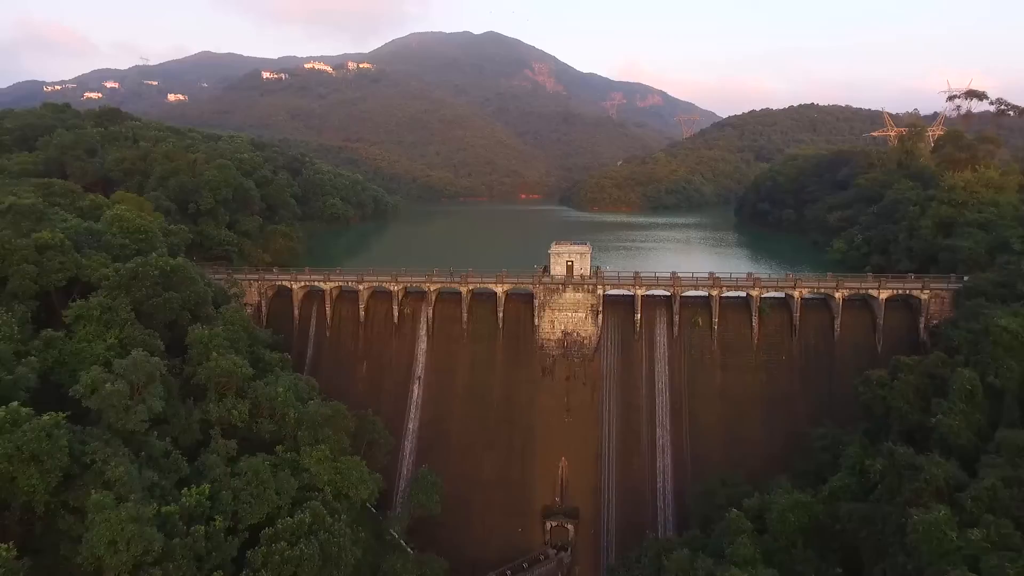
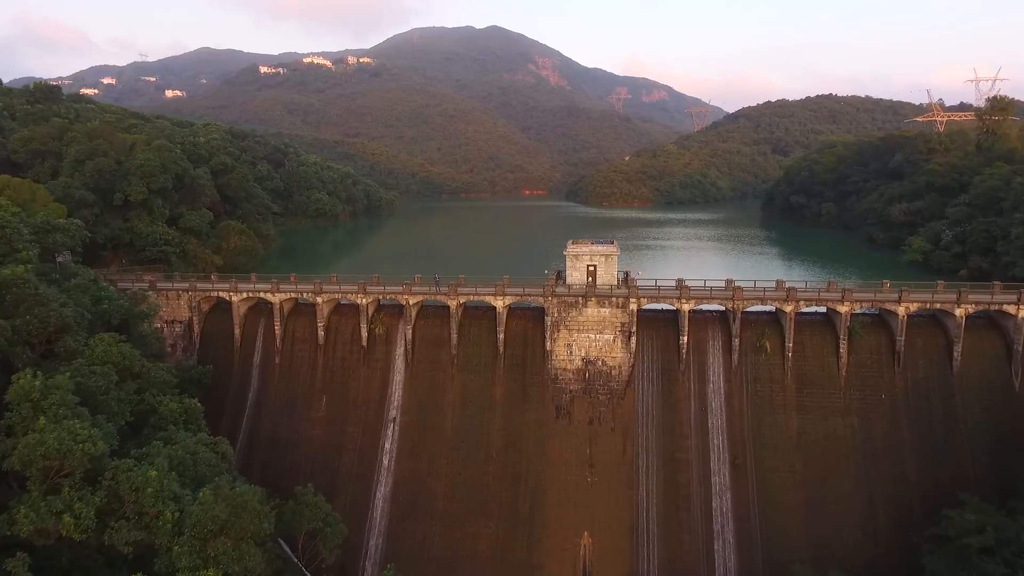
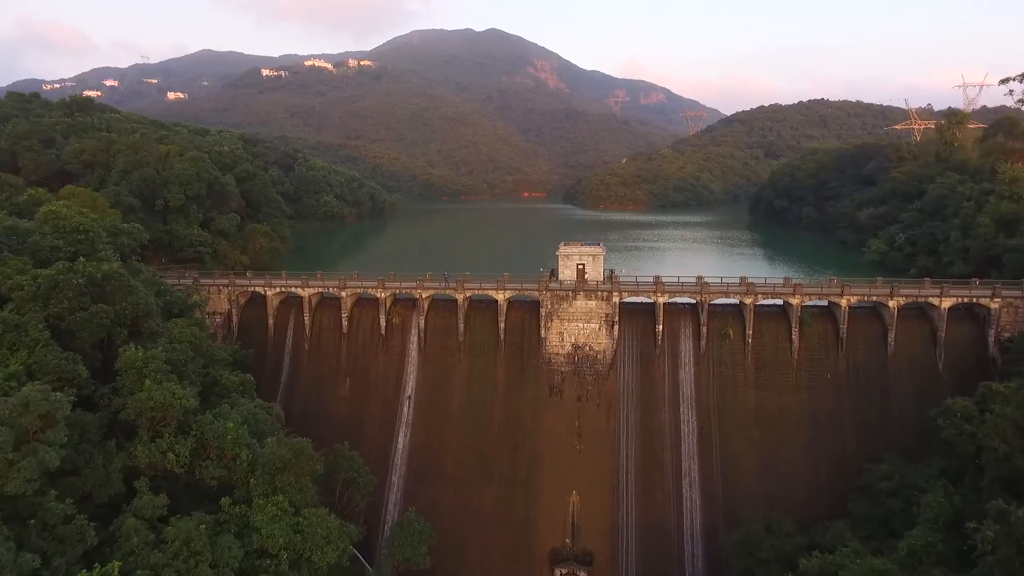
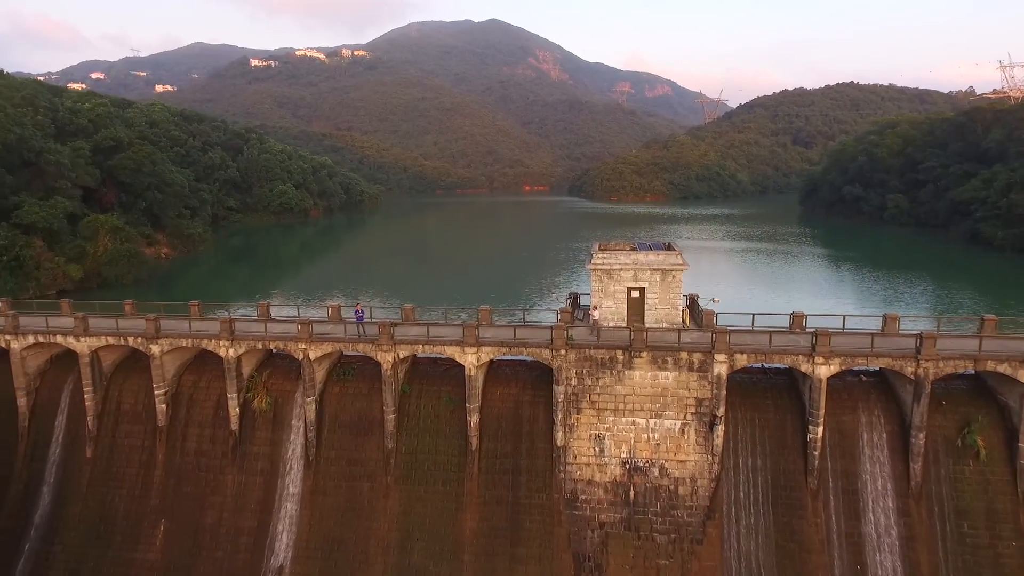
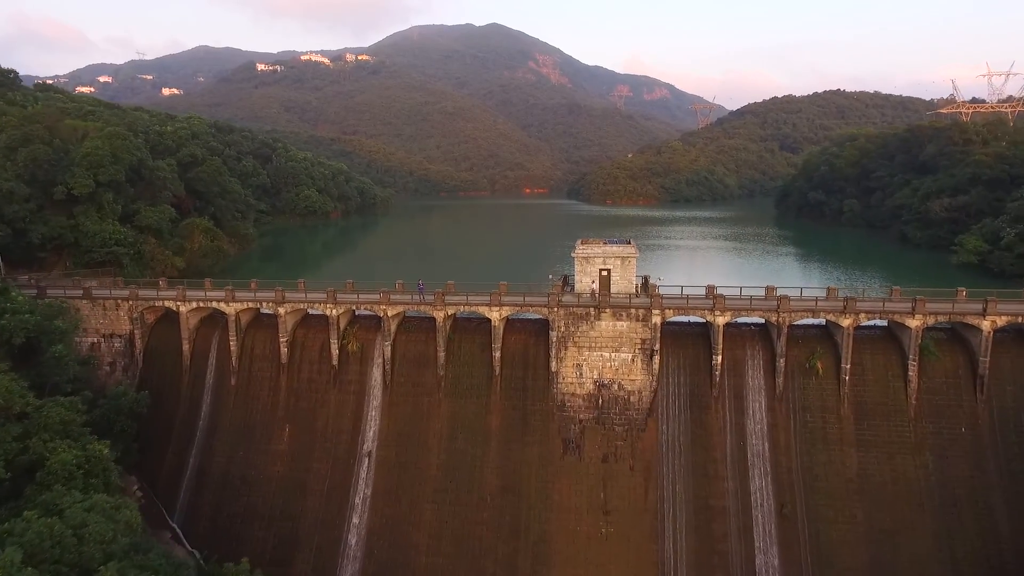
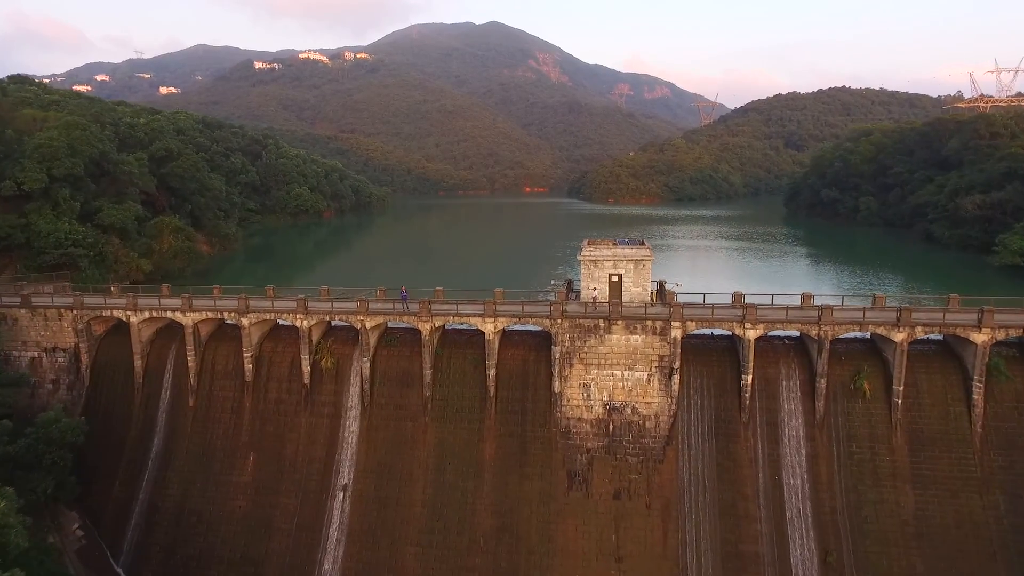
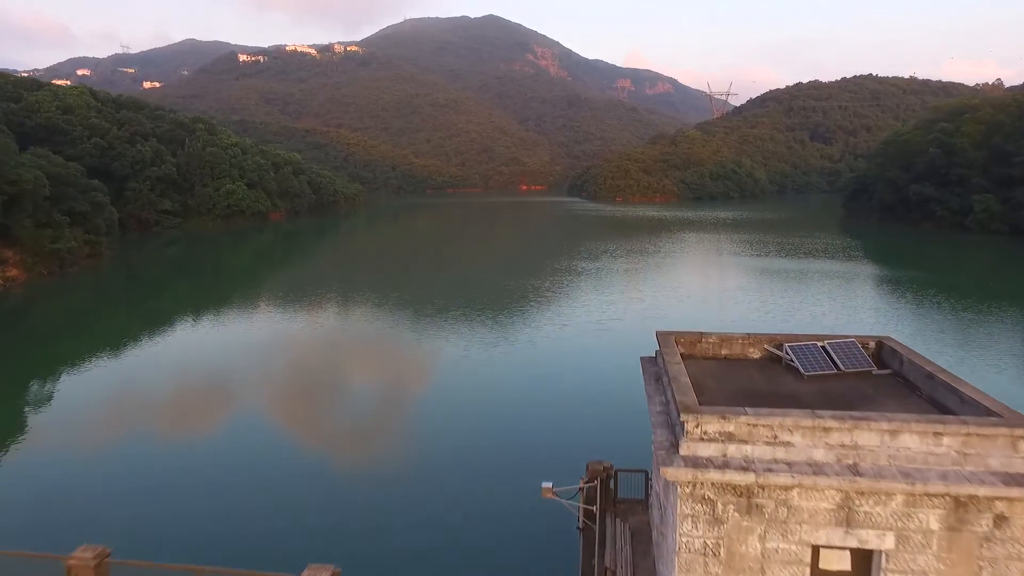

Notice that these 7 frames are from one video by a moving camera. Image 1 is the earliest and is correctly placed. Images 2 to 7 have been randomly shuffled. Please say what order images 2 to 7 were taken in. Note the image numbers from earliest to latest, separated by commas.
3, 2, 5, 6, 4, 7
